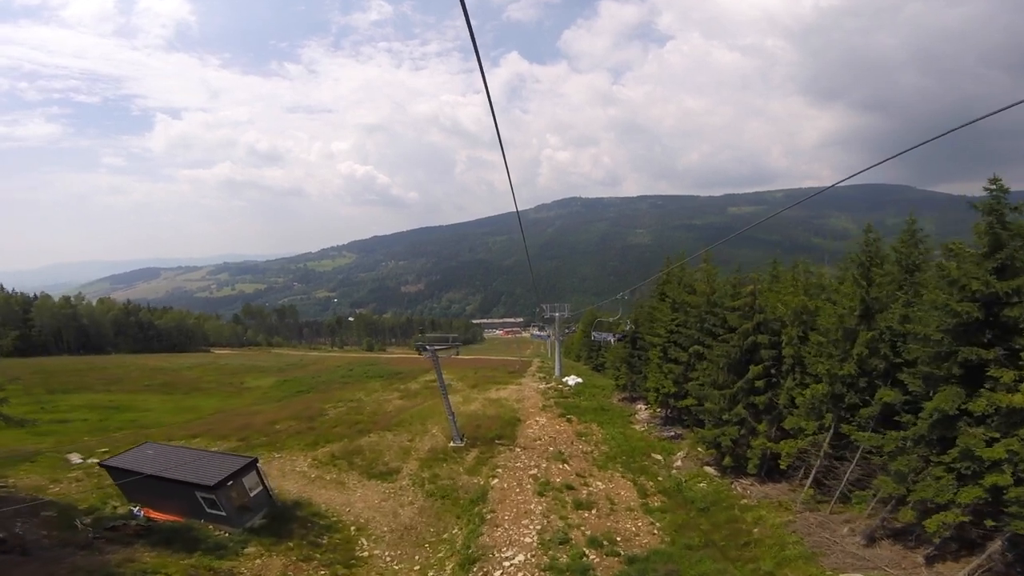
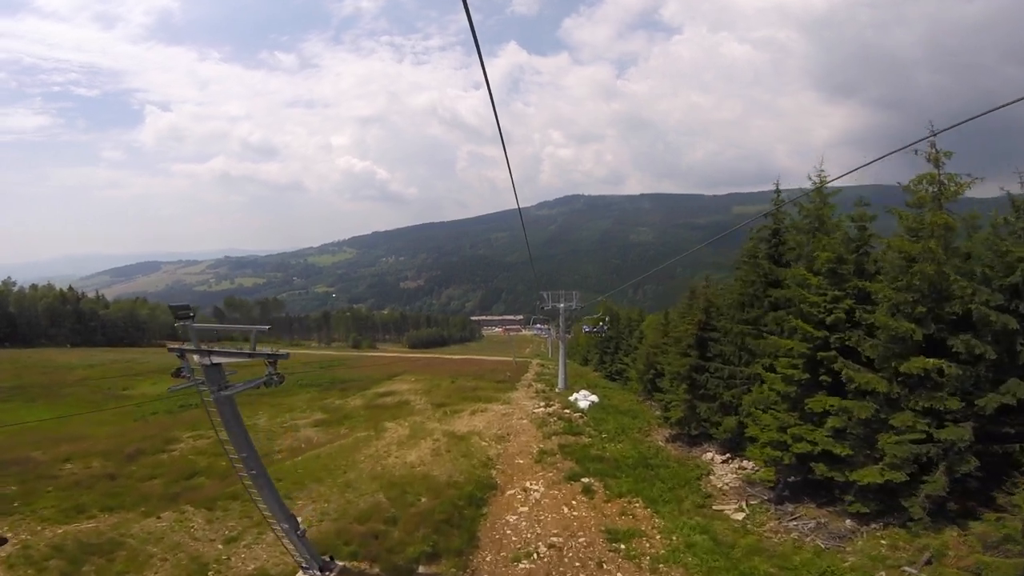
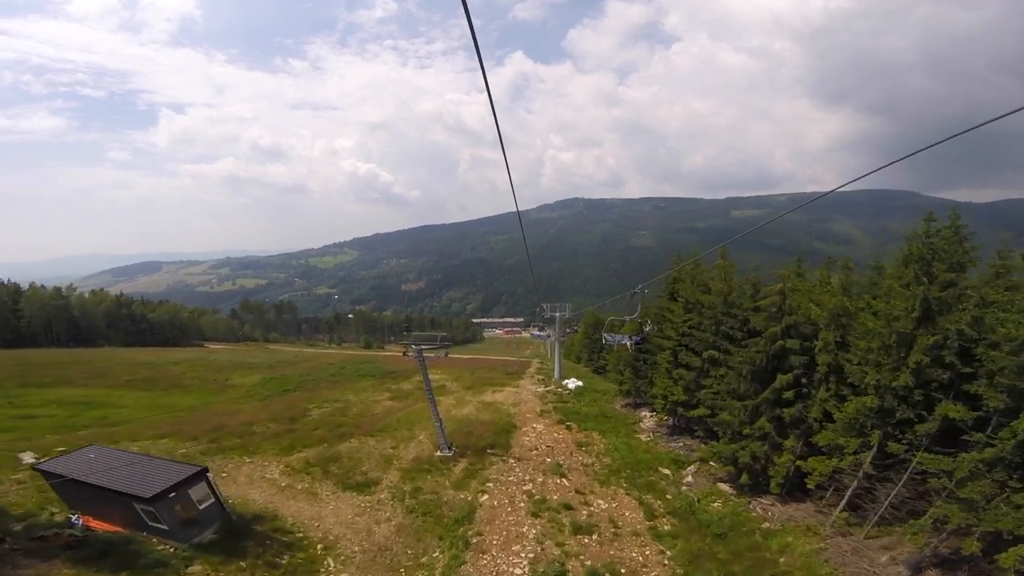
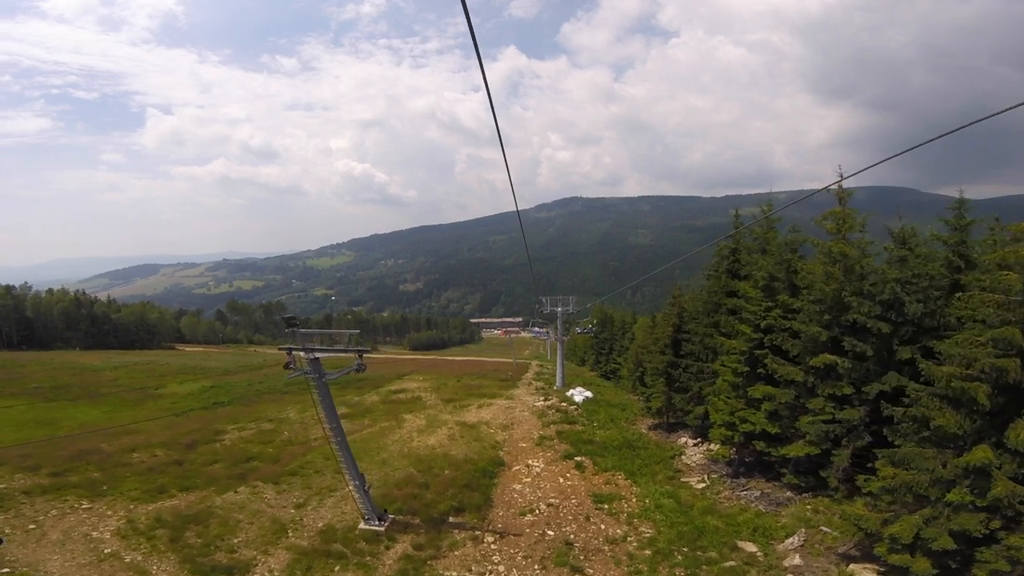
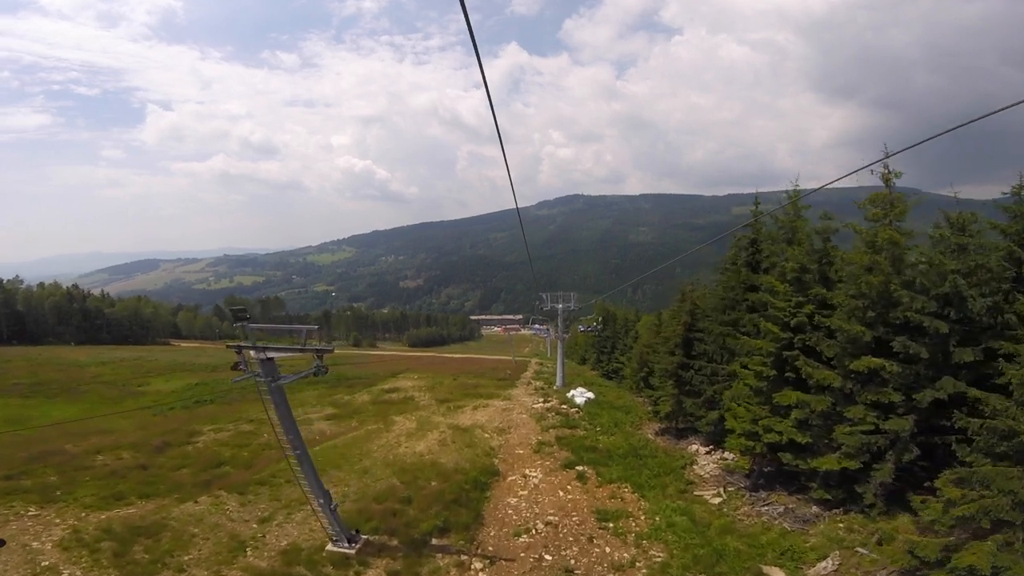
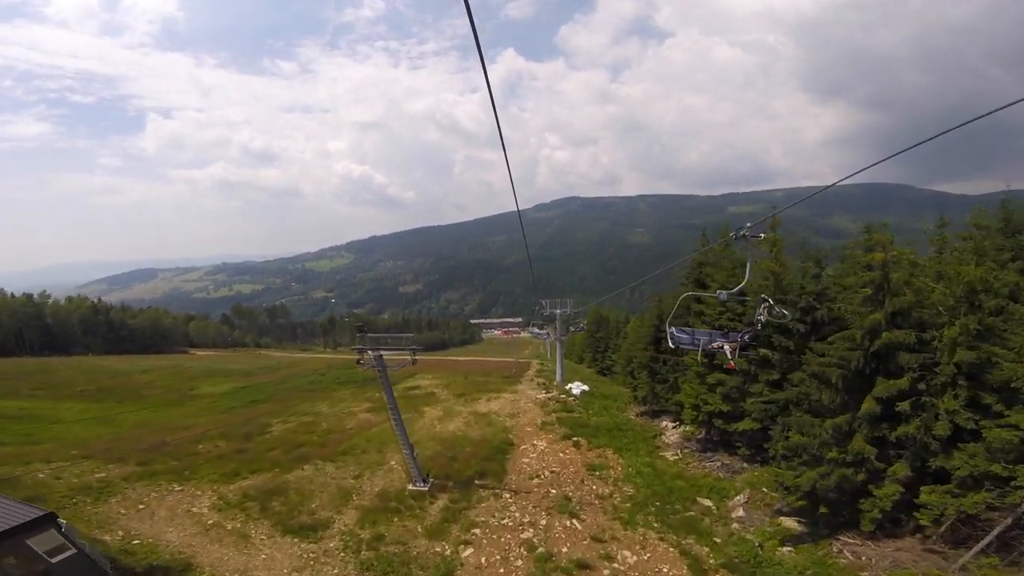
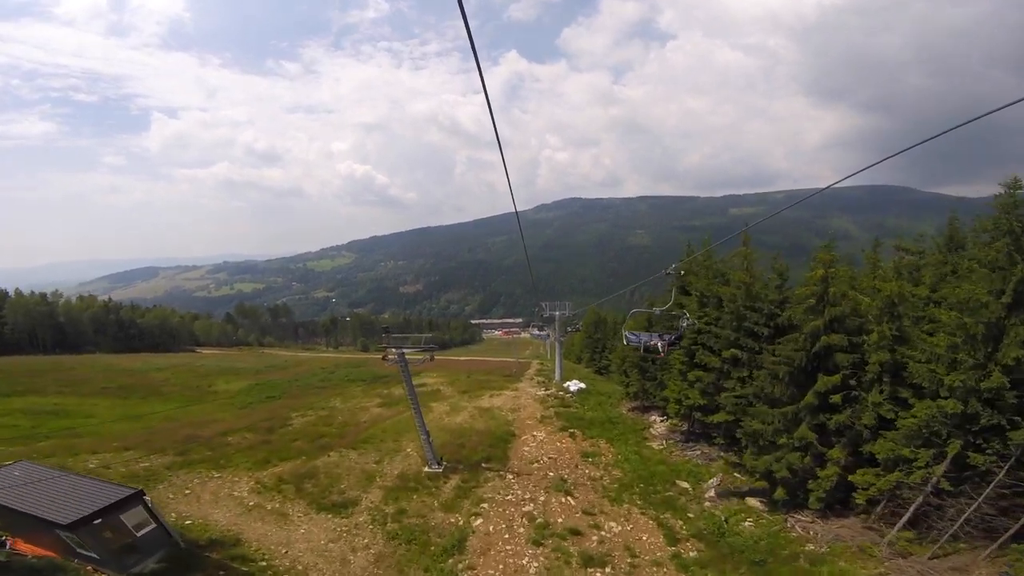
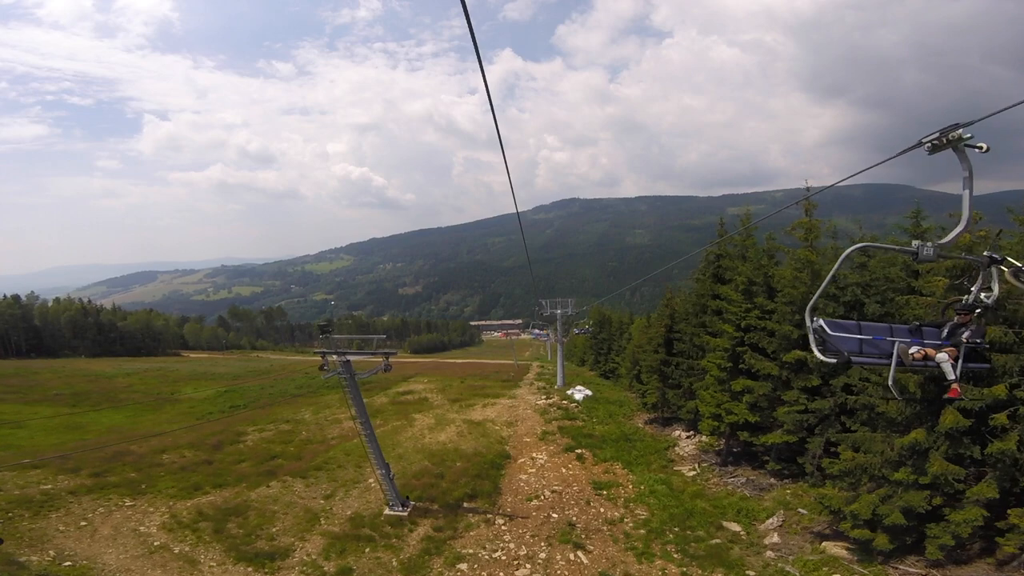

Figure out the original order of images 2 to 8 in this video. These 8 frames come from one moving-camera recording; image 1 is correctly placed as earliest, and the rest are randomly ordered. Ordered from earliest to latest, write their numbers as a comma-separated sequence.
3, 7, 6, 8, 4, 5, 2
